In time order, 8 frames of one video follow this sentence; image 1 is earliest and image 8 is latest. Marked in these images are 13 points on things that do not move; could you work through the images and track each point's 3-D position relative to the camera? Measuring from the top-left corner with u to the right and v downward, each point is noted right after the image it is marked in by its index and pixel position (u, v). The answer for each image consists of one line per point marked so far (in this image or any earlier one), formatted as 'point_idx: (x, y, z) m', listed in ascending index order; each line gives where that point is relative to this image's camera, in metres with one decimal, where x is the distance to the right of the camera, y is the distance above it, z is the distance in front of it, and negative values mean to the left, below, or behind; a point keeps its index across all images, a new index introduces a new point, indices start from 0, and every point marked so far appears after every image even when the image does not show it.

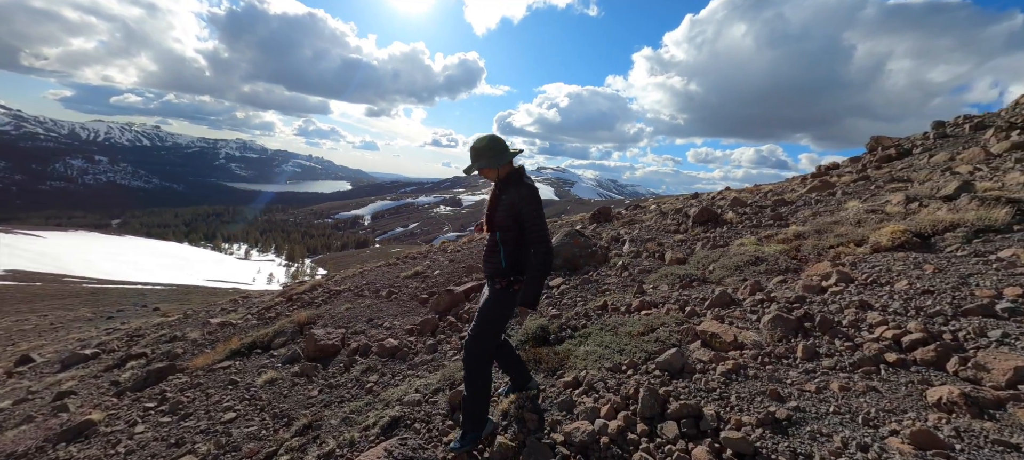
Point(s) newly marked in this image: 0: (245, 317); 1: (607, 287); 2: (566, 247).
0: (-8.1, -2.7, +12.2) m
1: (+1.8, -1.1, +7.8) m
2: (+1.3, -0.4, +9.8) m
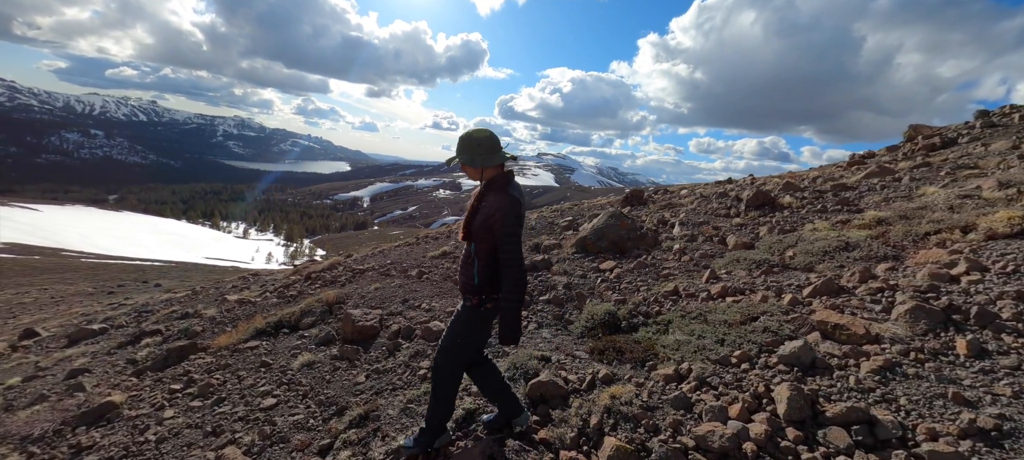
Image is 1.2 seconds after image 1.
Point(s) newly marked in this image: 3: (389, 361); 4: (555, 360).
0: (-7.2, -1.9, +11.6) m
1: (+2.8, -0.7, +7.2) m
2: (+2.2, 0.0, +9.1) m
3: (-1.8, -1.9, +5.9) m
4: (+0.5, -1.6, +4.9) m
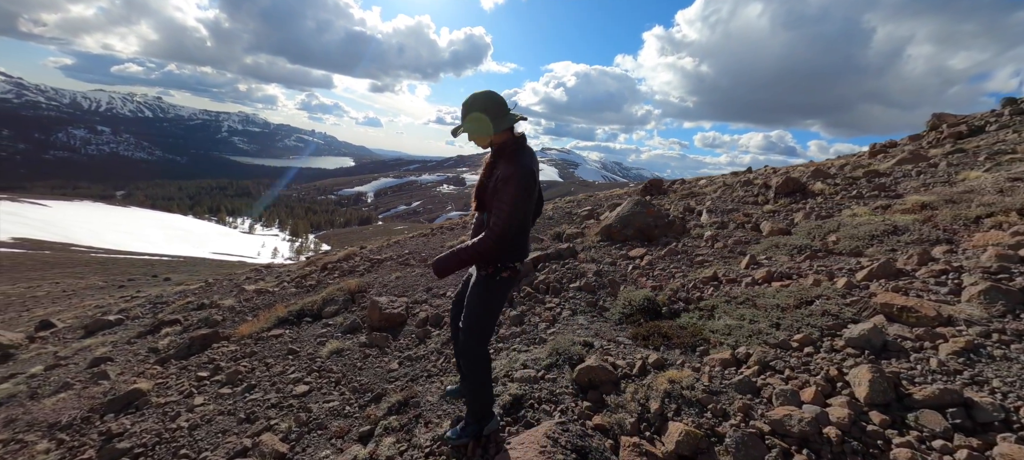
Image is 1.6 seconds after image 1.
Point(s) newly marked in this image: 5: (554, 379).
0: (-6.6, -1.6, +11.5) m
1: (+3.3, -0.5, +7.0) m
2: (+2.8, +0.3, +8.9) m
3: (-1.3, -1.7, +5.8) m
4: (+1.0, -1.3, +4.8) m
5: (+0.4, -1.6, +4.3) m
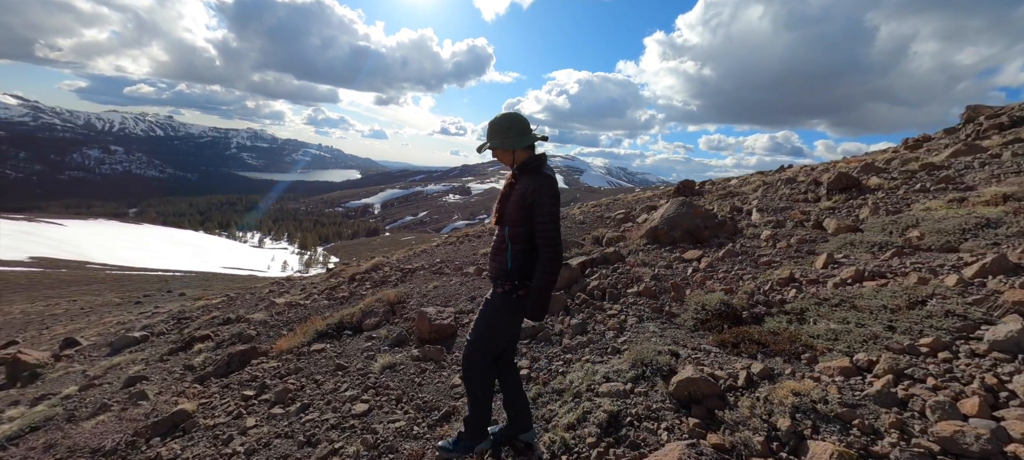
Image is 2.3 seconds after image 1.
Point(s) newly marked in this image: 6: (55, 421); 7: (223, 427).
0: (-5.6, -1.9, +11.3) m
1: (+4.1, -0.4, +6.6) m
2: (+3.6, +0.3, +8.6) m
3: (-0.4, -1.8, +5.4) m
4: (+1.9, -1.3, +4.4) m
5: (+1.3, -1.6, +3.9) m
6: (-7.4, -3.1, +6.6) m
7: (-3.6, -2.5, +5.1) m
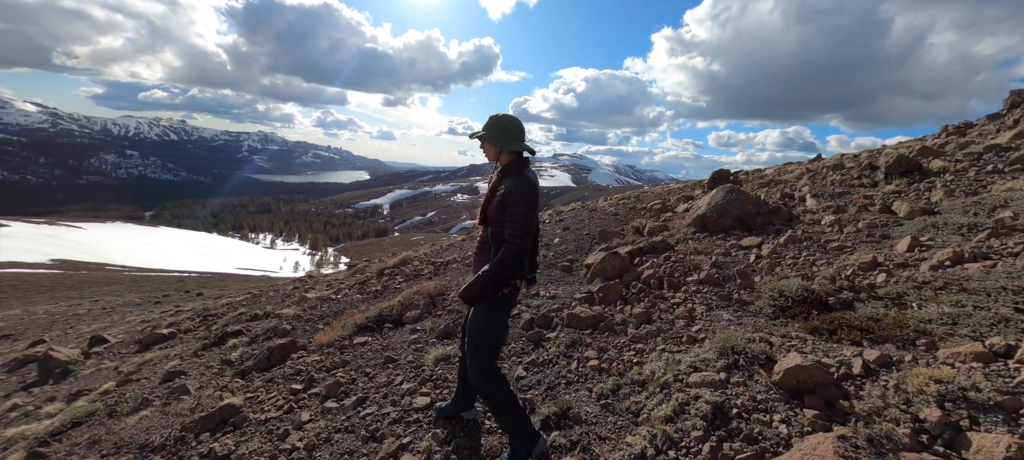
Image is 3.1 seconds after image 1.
0: (-4.7, -1.7, +11.1) m
1: (+4.9, -0.2, +6.2) m
2: (+4.5, +0.5, +8.2) m
3: (+0.4, -1.5, +5.1) m
4: (+2.6, -1.1, +4.0) m
5: (+2.1, -1.3, +3.6) m
6: (-6.6, -3.0, +6.5) m
7: (-2.8, -2.3, +4.8) m
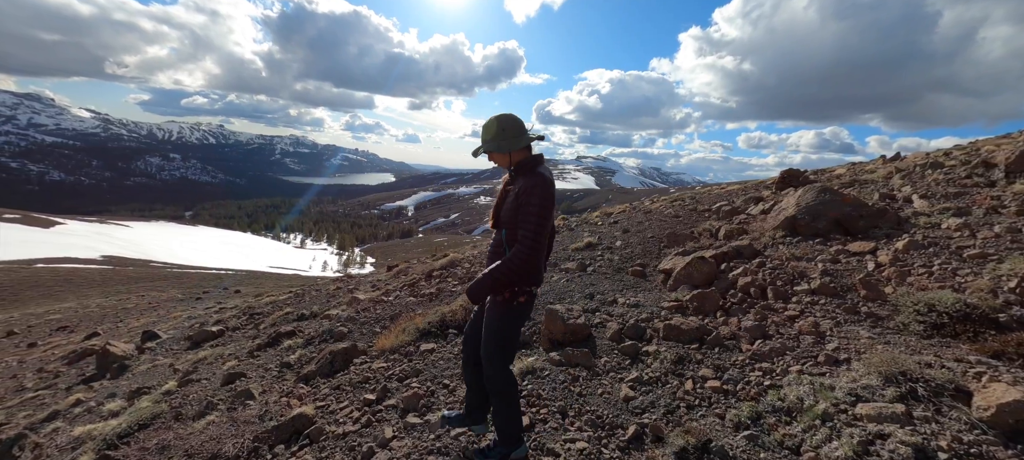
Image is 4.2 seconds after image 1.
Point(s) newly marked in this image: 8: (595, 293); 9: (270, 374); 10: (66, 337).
0: (-3.3, -1.7, +10.8) m
1: (+6.1, -0.3, +5.4) m
2: (+5.8, +0.5, +7.4) m
3: (+1.5, -1.6, +4.6) m
4: (+3.7, -1.1, +3.3) m
5: (+3.1, -1.4, +2.9) m
6: (-5.4, -2.9, +6.3) m
7: (-1.7, -2.3, +4.5) m
8: (+1.4, -1.1, +7.0) m
9: (-4.4, -2.6, +7.3) m
10: (-18.9, -4.5, +17.1) m
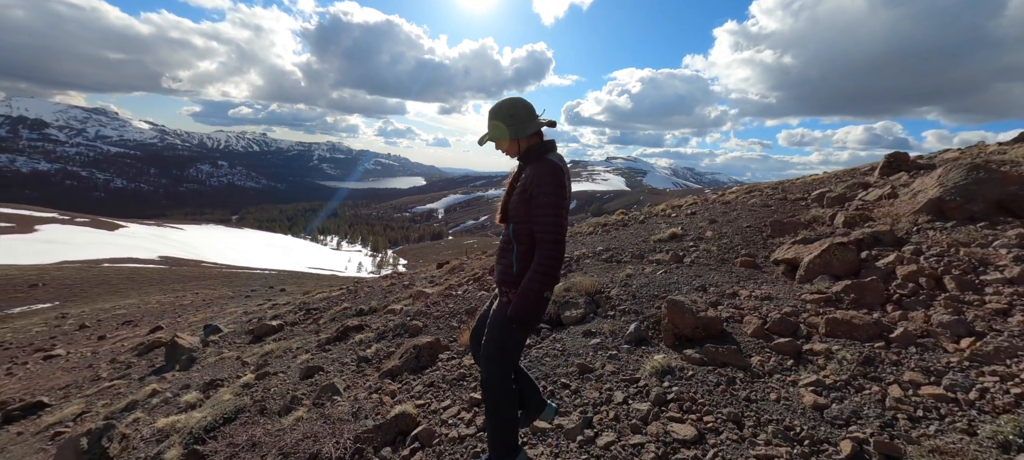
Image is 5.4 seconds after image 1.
0: (-1.4, -1.5, +10.3) m
1: (+7.5, 0.0, +4.2) m
2: (+7.3, +0.7, +6.3) m
3: (+2.8, -1.3, +3.8) m
4: (+4.9, -0.9, +2.4) m
5: (+4.3, -1.1, +2.0) m
6: (-3.9, -2.7, +6.0) m
7: (-0.4, -2.0, +3.9) m
8: (+2.9, -0.8, +6.2) m
9: (-2.8, -2.4, +6.9) m
10: (-16.5, -4.4, +17.8) m
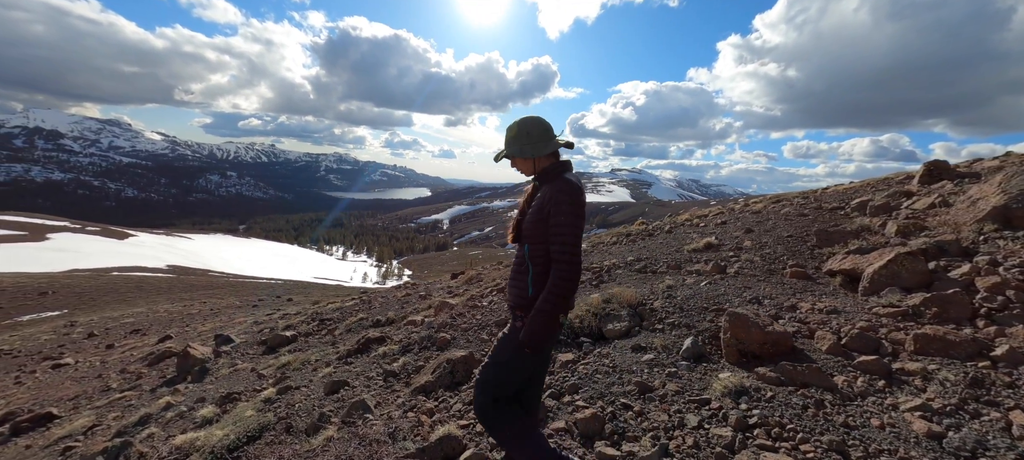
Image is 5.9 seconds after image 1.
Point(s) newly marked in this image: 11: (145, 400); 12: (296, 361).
0: (-0.8, -1.7, +10.0) m
1: (+8.1, -0.1, +3.8) m
2: (+7.9, +0.6, +5.9) m
3: (+3.4, -1.4, +3.4) m
4: (+5.5, -0.9, +2.0) m
5: (+4.8, -1.1, +1.6) m
6: (-3.3, -2.8, +5.7) m
7: (+0.2, -2.1, +3.5) m
8: (+3.5, -1.0, +5.8) m
9: (-2.2, -2.5, +6.6) m
10: (-15.8, -4.7, +17.5) m
11: (-9.1, -4.2, +10.1) m
12: (-5.1, -3.1, +9.7) m
